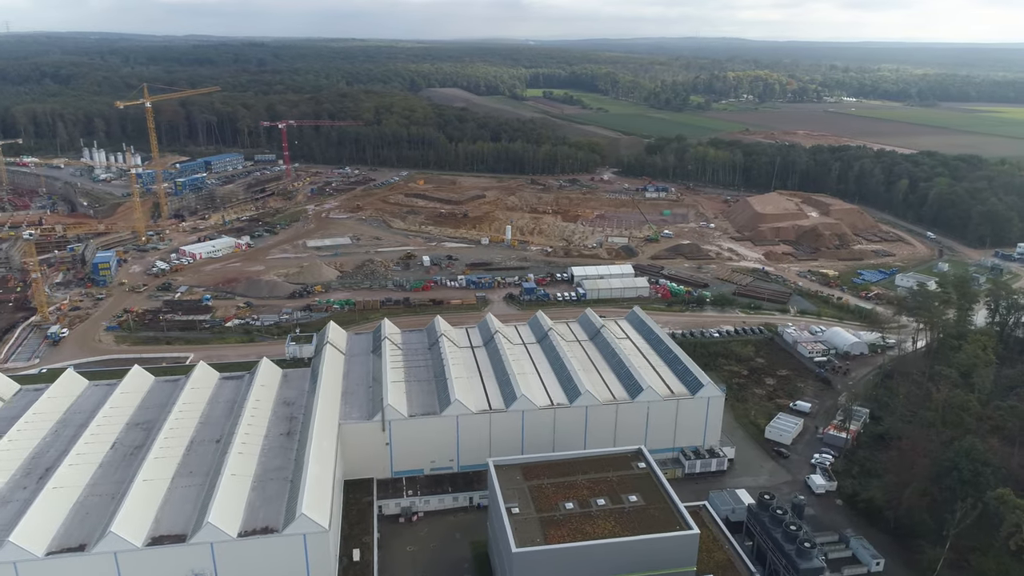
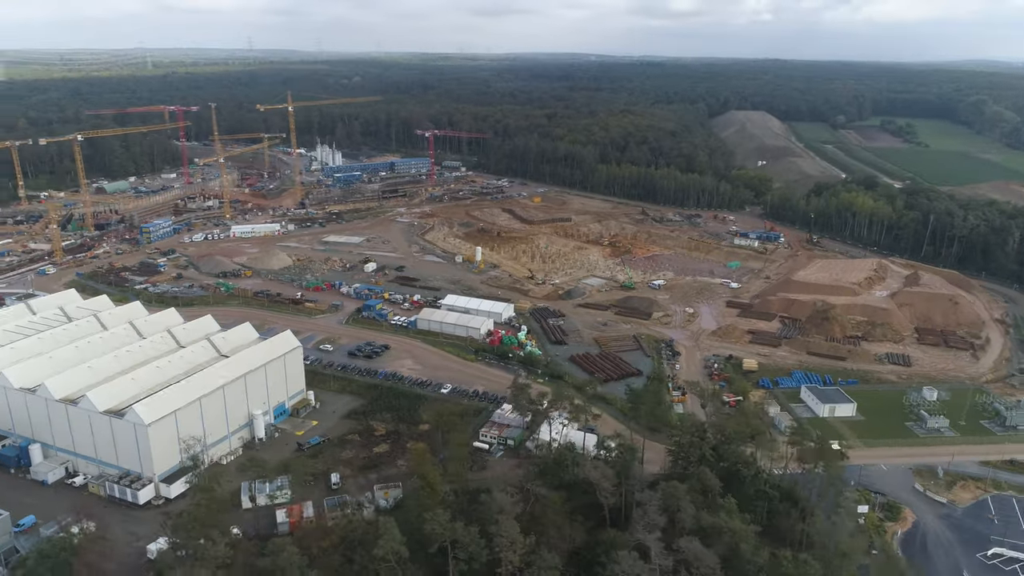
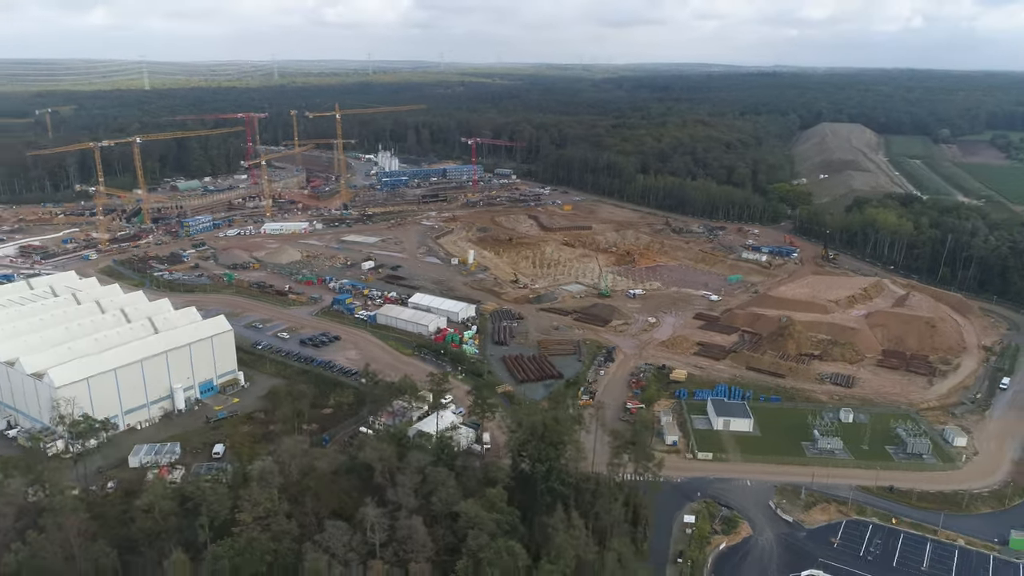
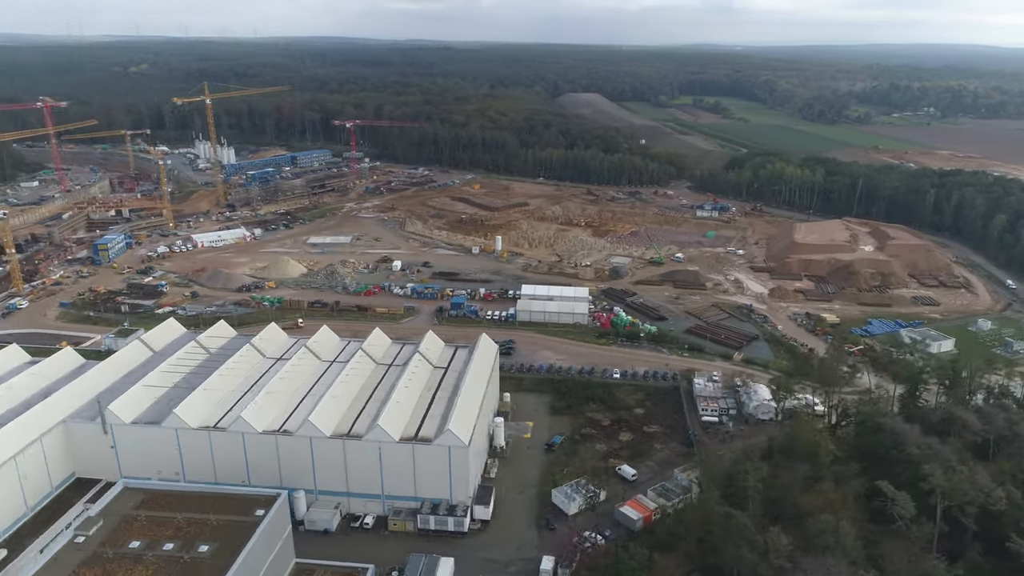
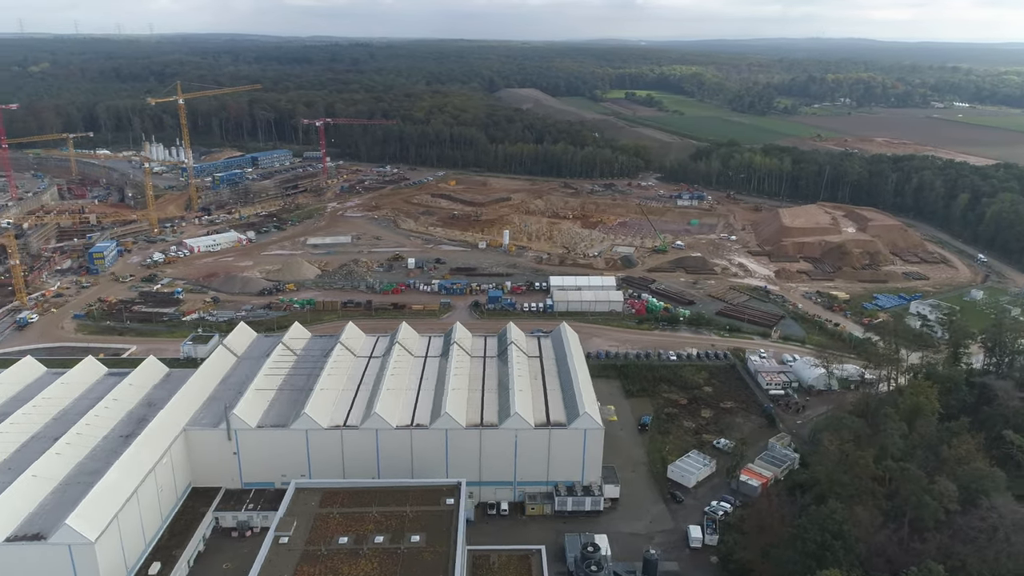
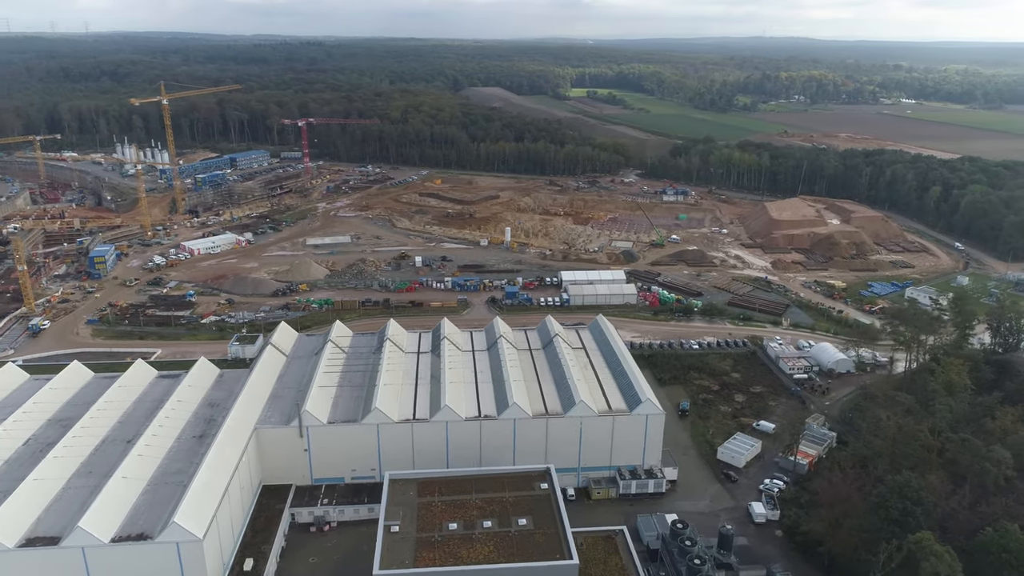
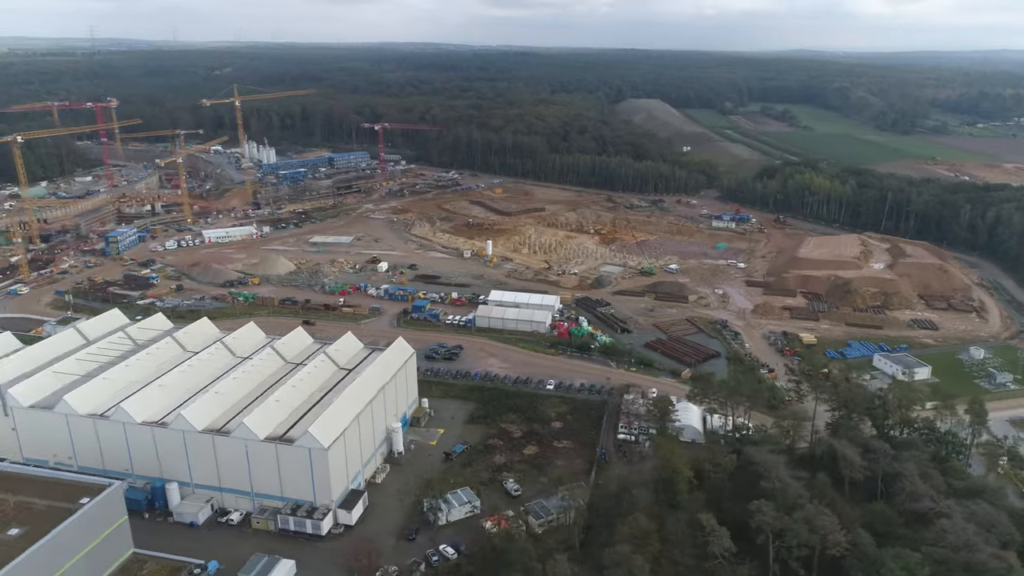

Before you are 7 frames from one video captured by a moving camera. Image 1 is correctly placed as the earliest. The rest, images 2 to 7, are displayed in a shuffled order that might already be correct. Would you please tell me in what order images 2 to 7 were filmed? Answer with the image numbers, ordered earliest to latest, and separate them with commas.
6, 5, 4, 7, 2, 3
